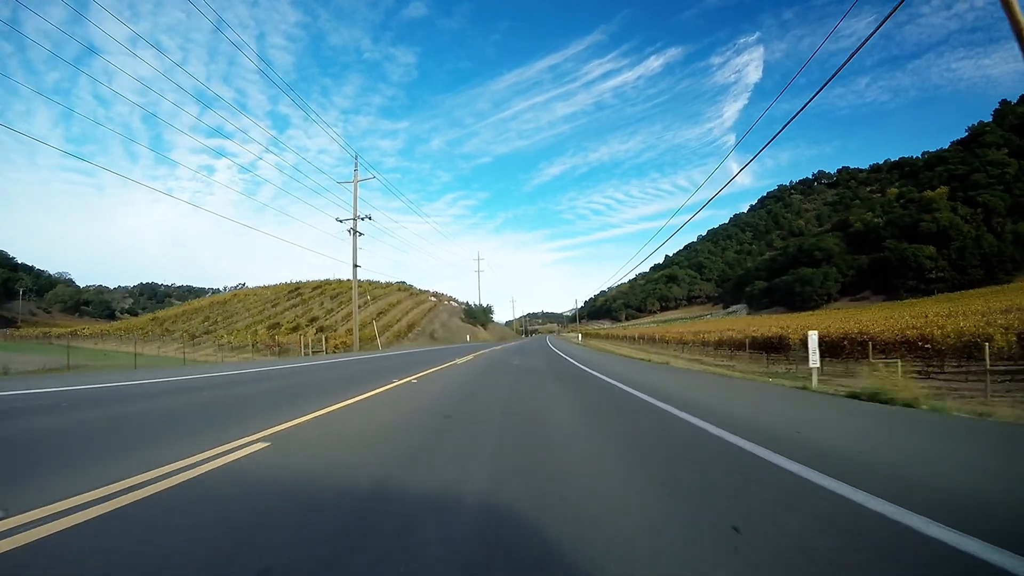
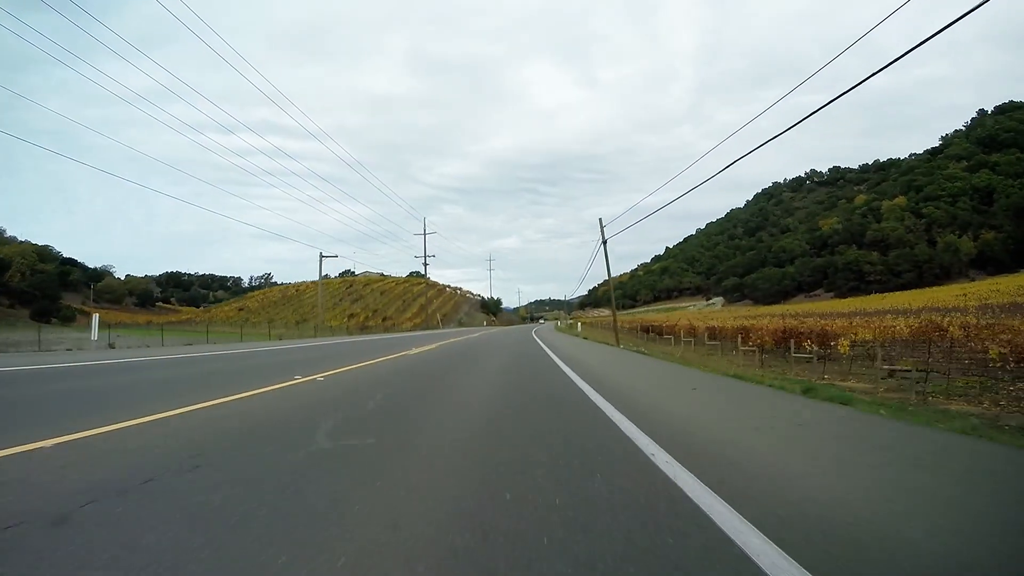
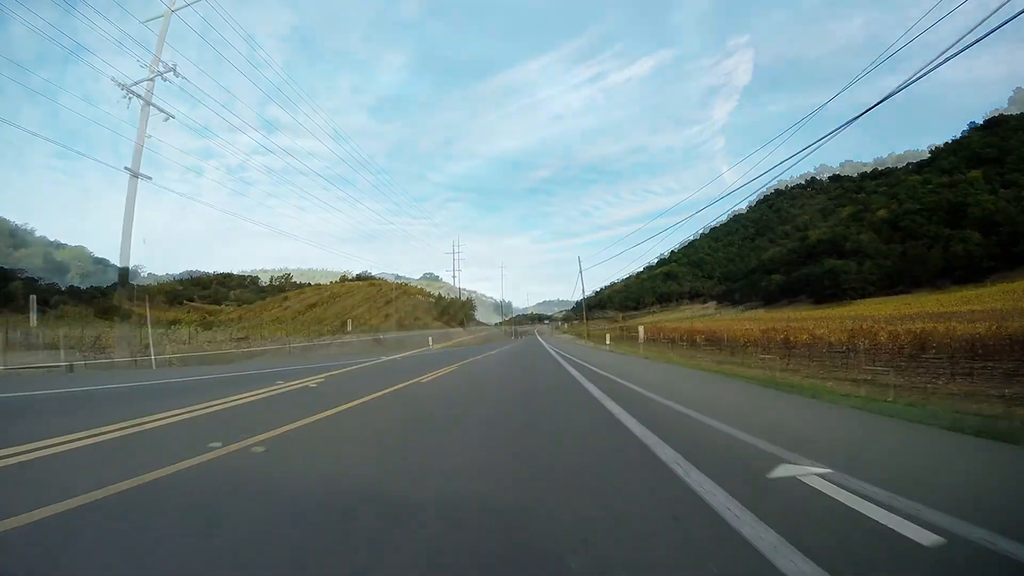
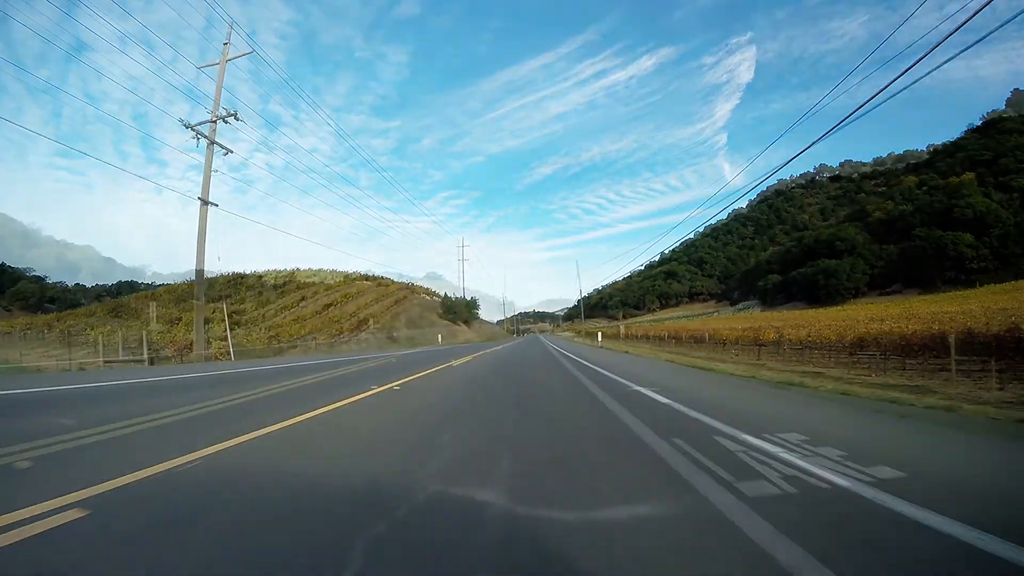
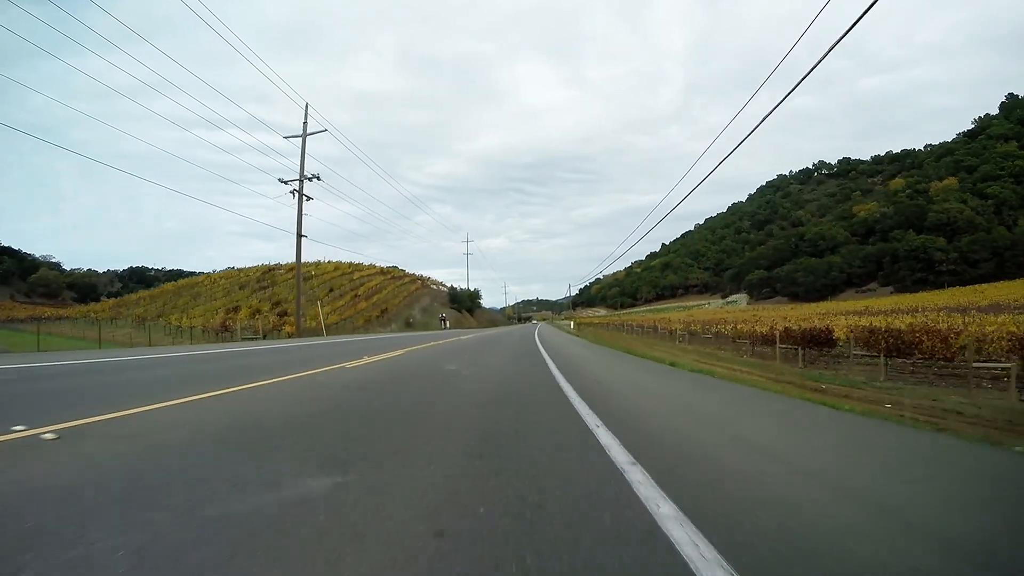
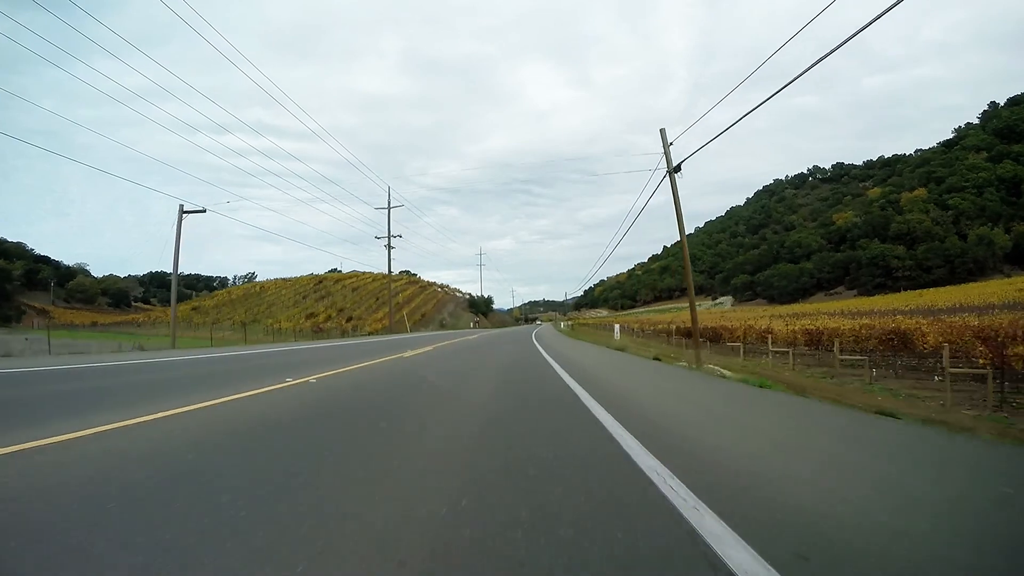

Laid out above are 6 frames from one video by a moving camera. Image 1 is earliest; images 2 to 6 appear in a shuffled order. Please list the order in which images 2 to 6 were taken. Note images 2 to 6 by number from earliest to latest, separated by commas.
4, 3, 2, 6, 5
